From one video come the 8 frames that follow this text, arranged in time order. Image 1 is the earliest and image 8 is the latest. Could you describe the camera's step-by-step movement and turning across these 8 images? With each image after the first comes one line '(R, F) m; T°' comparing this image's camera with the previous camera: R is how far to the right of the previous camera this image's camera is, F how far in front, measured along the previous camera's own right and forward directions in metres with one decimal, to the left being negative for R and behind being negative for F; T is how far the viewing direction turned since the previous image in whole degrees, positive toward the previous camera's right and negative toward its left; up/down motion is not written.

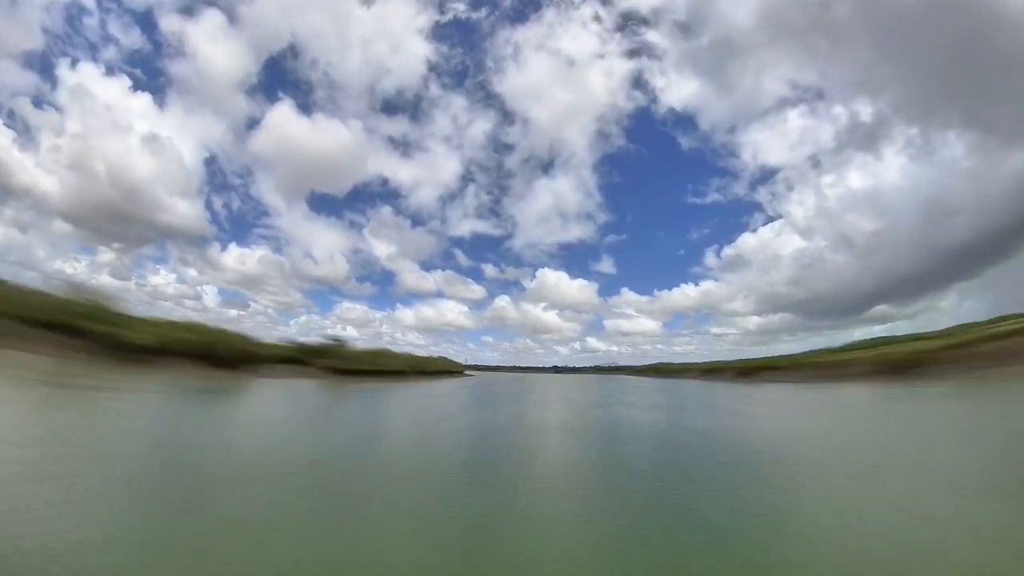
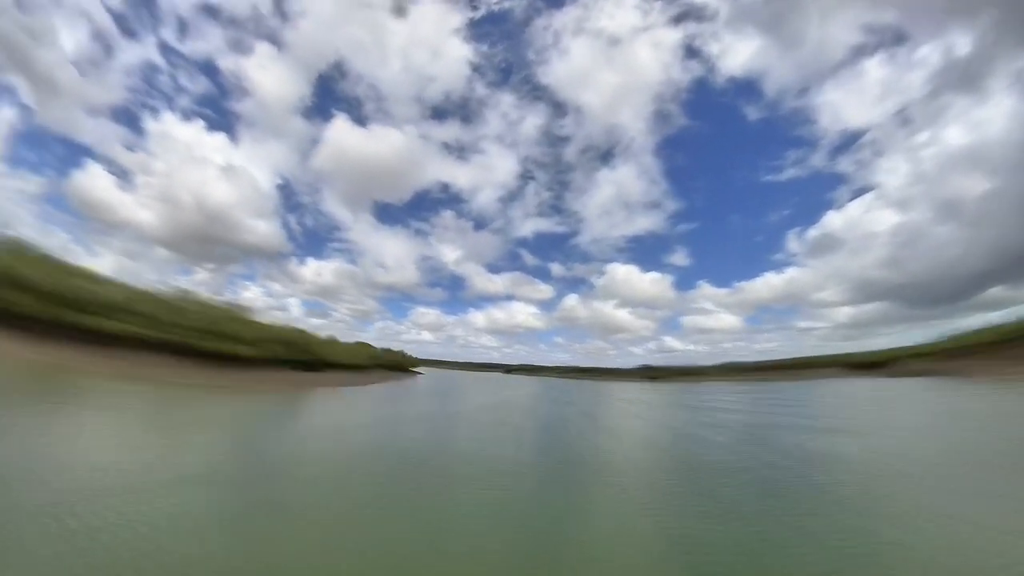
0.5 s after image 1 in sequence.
(+1.3, +1.9) m; -9°
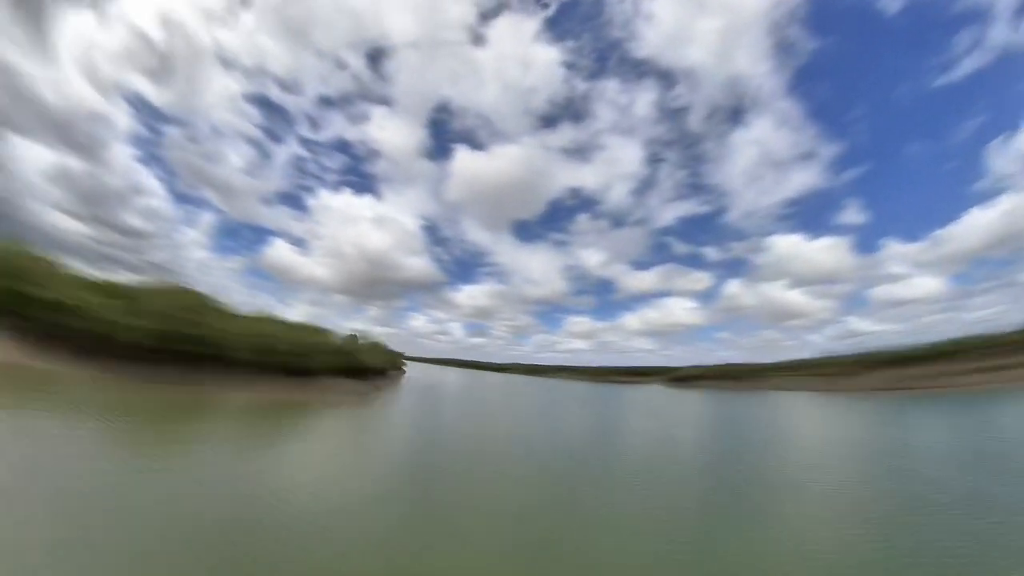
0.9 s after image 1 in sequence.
(+4.0, +2.4) m; -20°
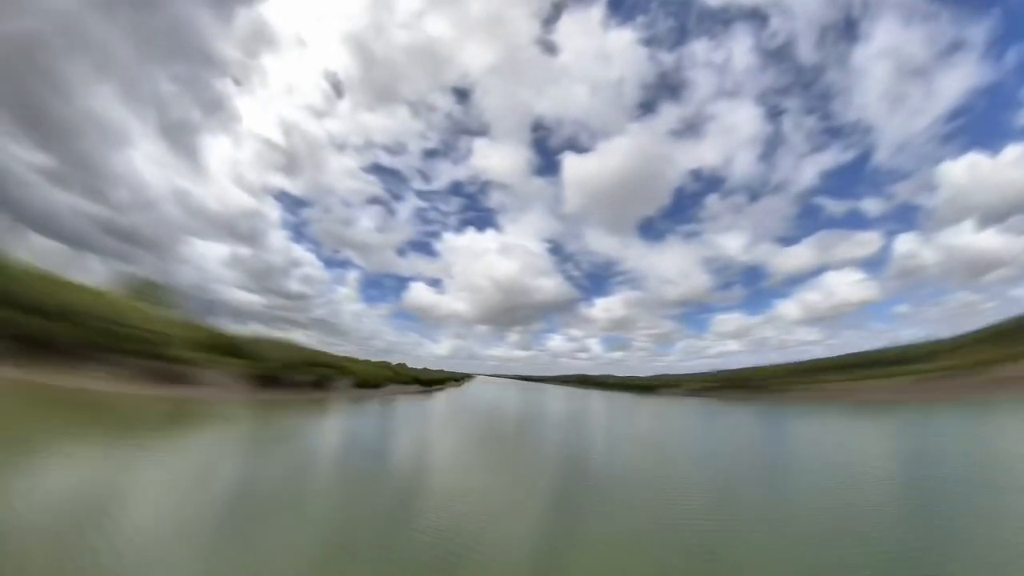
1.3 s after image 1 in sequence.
(+1.2, +1.2) m; -16°
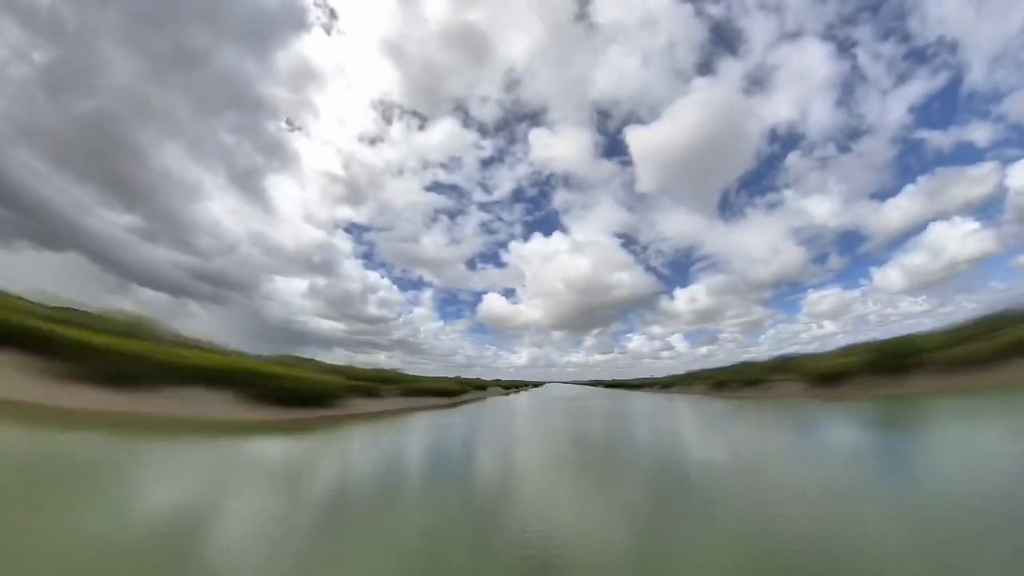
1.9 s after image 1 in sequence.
(0.0, +1.0) m; -9°
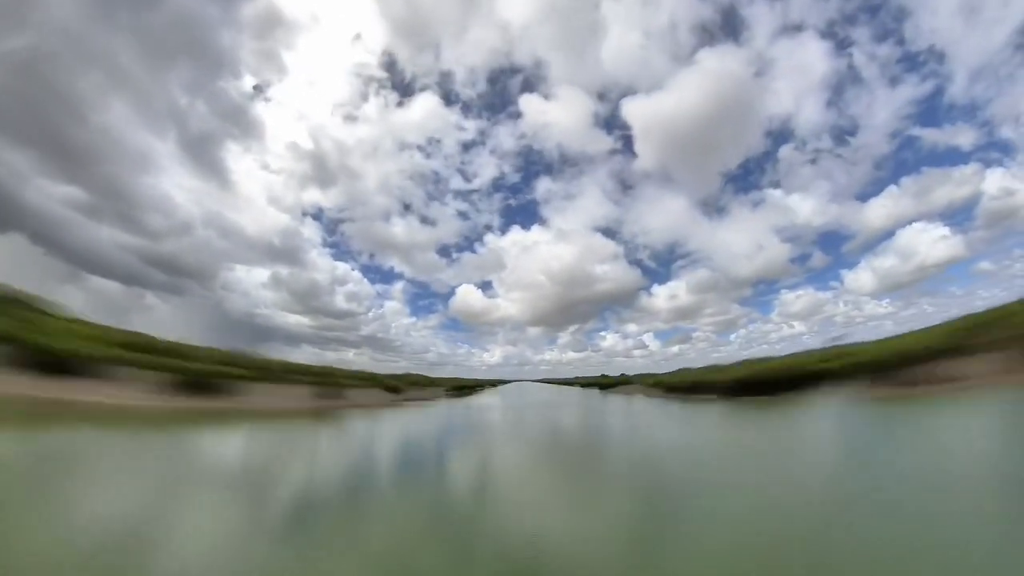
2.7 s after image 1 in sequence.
(-0.2, +1.1) m; +3°
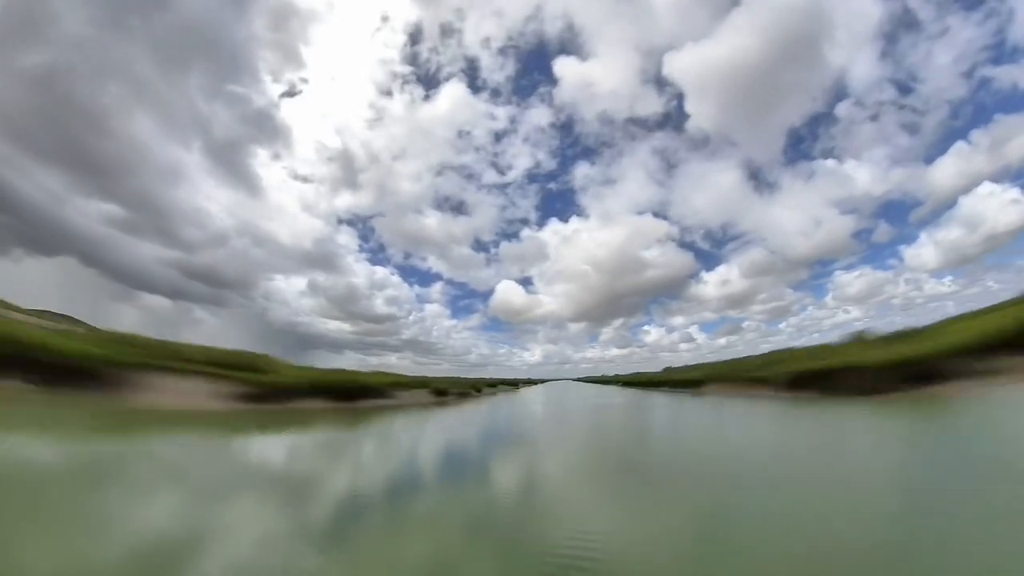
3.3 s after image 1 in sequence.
(-0.3, +0.8) m; -4°
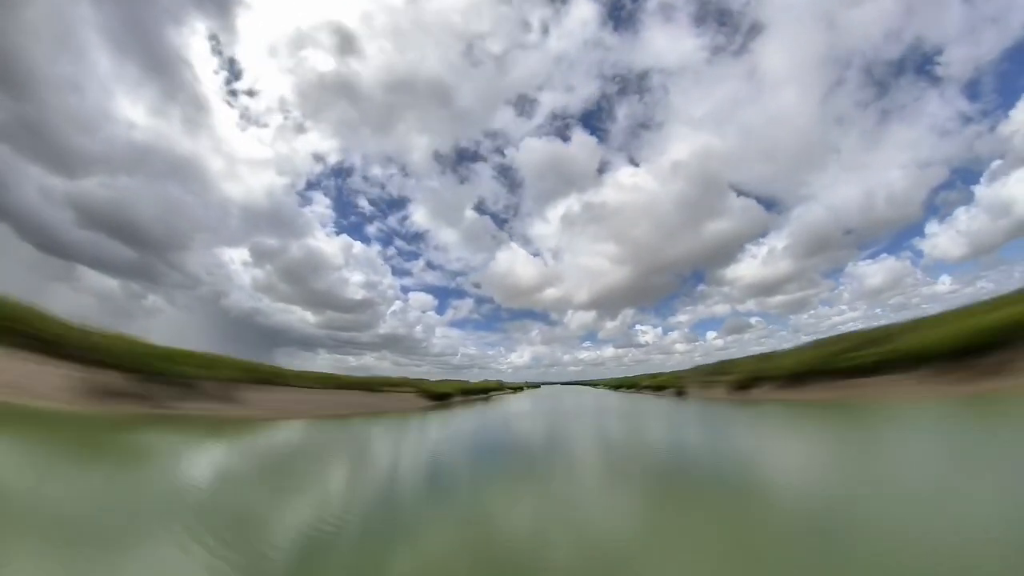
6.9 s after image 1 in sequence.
(-1.0, +4.6) m; +2°
